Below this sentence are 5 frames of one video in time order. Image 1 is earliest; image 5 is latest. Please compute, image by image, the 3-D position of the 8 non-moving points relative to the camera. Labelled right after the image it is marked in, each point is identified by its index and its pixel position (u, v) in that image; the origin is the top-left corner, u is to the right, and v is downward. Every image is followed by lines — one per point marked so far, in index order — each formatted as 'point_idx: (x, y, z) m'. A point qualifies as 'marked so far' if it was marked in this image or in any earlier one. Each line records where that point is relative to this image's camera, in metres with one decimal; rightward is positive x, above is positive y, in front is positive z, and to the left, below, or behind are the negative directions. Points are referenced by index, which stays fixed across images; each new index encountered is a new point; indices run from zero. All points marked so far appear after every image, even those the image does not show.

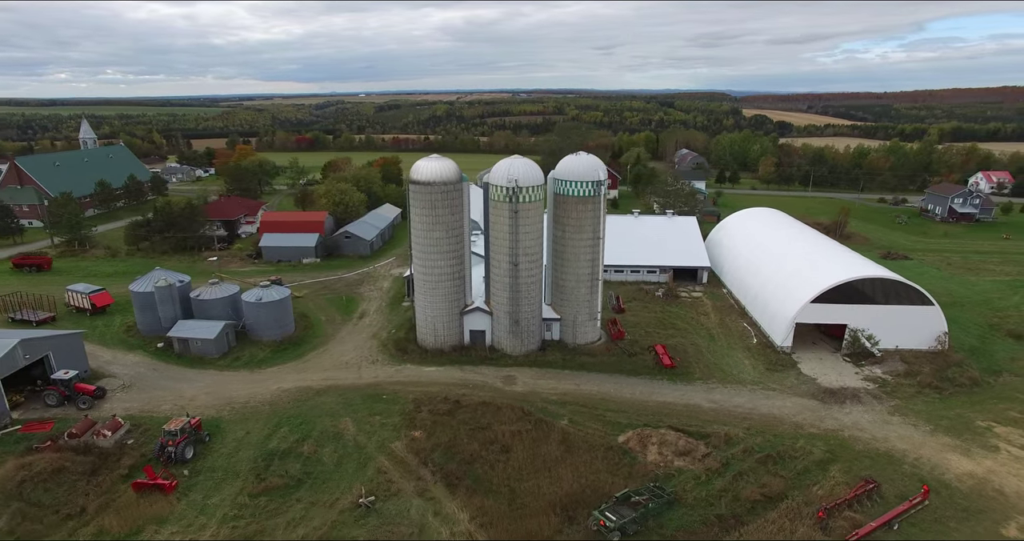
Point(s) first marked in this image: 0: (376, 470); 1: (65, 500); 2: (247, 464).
0: (-4.2, -6.8, +19.5) m
1: (-13.3, -6.9, +17.1) m
2: (-8.7, -6.6, +19.4) m
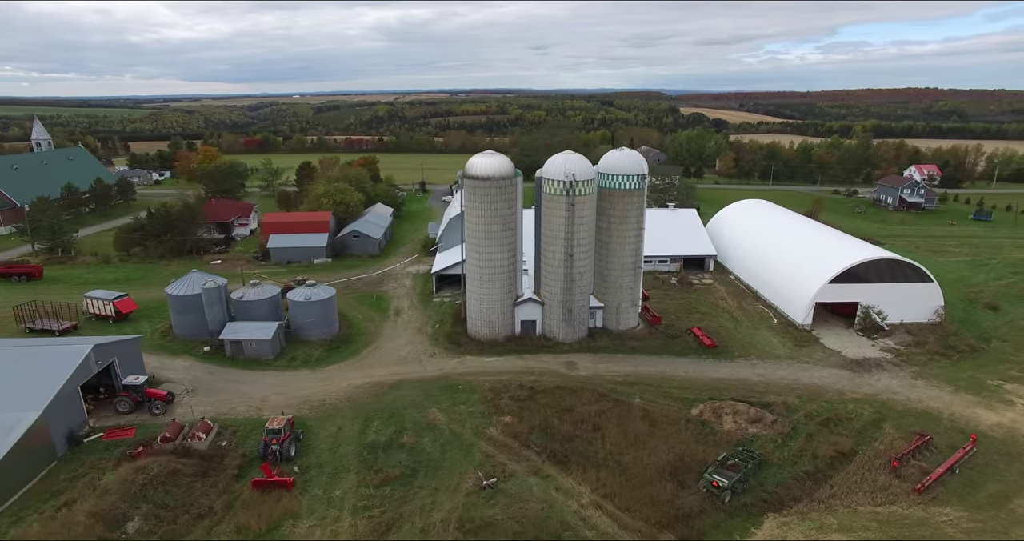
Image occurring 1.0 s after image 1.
0: (-0.7, -6.4, +20.2) m
1: (-9.5, -6.9, +17.0) m
2: (-5.2, -6.4, +19.7) m
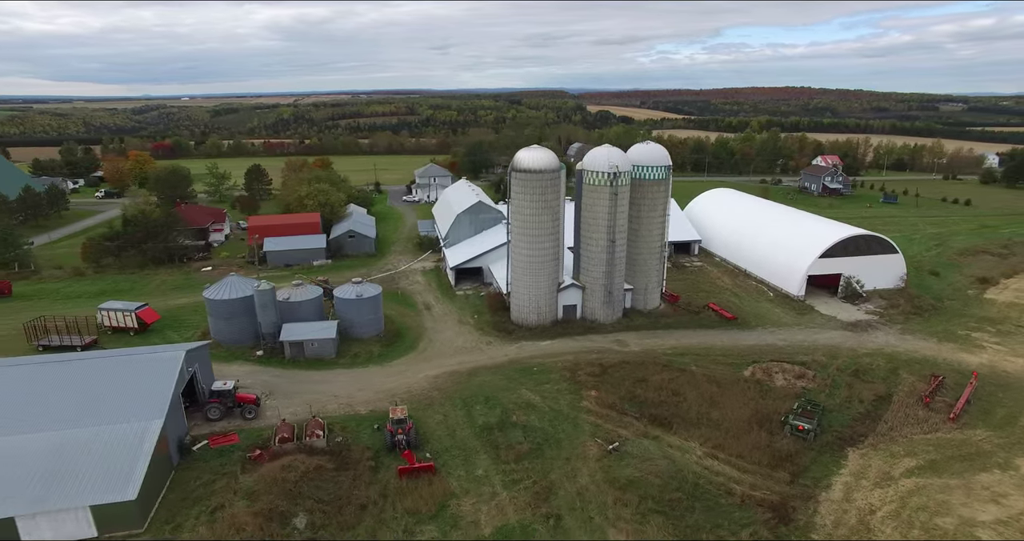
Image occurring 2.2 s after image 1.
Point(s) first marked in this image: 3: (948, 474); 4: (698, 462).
0: (+3.1, -5.8, +21.8) m
1: (-4.9, -6.7, +17.3) m
2: (-1.2, -6.0, +20.6) m
3: (+14.5, -6.8, +19.0) m
4: (+6.4, -6.5, +19.6) m
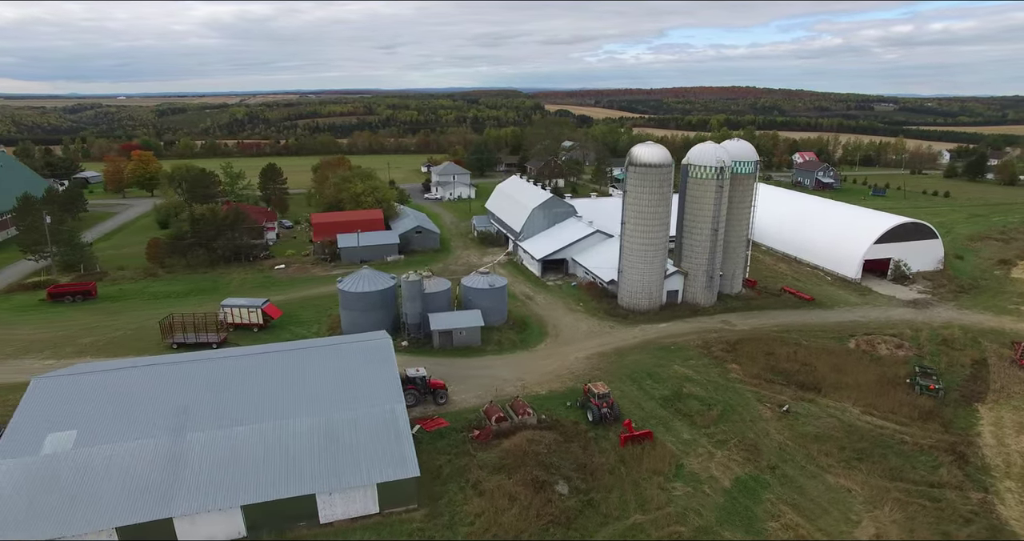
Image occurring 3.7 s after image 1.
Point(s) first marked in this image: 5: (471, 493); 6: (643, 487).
0: (+10.1, -5.1, +24.1) m
1: (+2.4, -6.2, +18.9) m
2: (+5.9, -5.4, +22.5) m
3: (+21.7, -5.8, +22.3) m
4: (+13.5, -5.7, +22.2) m
5: (-1.2, -6.7, +17.4) m
6: (+4.1, -6.7, +17.8) m
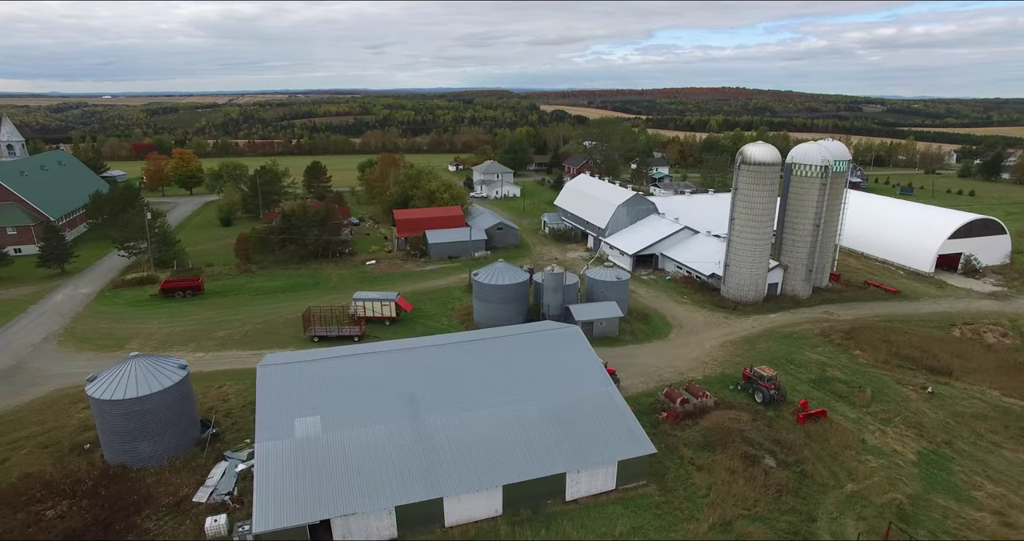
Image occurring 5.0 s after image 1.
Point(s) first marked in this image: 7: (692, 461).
0: (+16.9, -4.7, +25.6) m
1: (+9.4, -5.8, +20.1) m
2: (+12.7, -5.1, +23.9) m
3: (+28.5, -5.4, +24.0) m
4: (+20.3, -5.3, +23.7) m
5: (+5.7, -6.4, +18.6) m
6: (+11.0, -6.3, +19.1) m
7: (+5.9, -6.2, +18.9) m
